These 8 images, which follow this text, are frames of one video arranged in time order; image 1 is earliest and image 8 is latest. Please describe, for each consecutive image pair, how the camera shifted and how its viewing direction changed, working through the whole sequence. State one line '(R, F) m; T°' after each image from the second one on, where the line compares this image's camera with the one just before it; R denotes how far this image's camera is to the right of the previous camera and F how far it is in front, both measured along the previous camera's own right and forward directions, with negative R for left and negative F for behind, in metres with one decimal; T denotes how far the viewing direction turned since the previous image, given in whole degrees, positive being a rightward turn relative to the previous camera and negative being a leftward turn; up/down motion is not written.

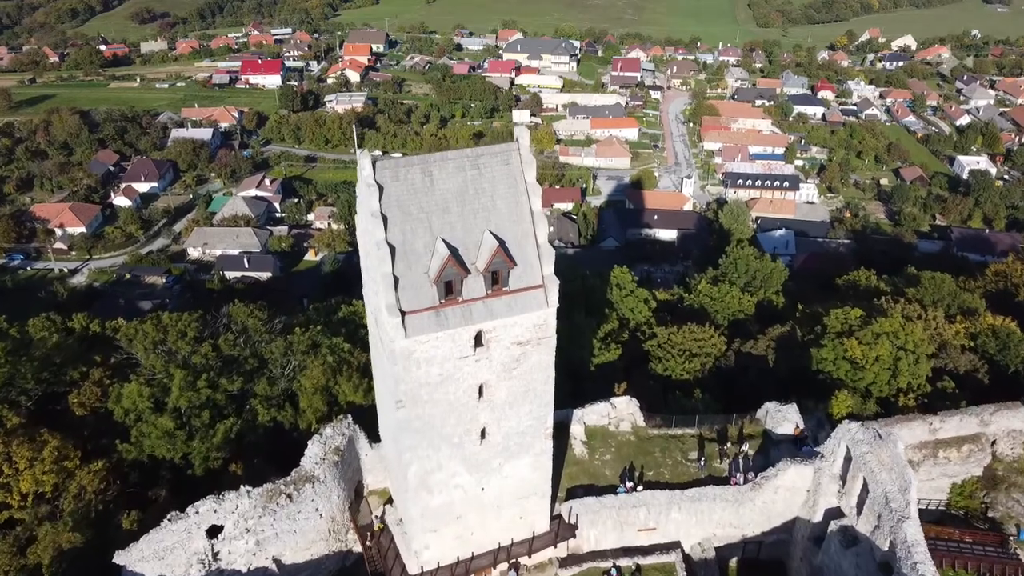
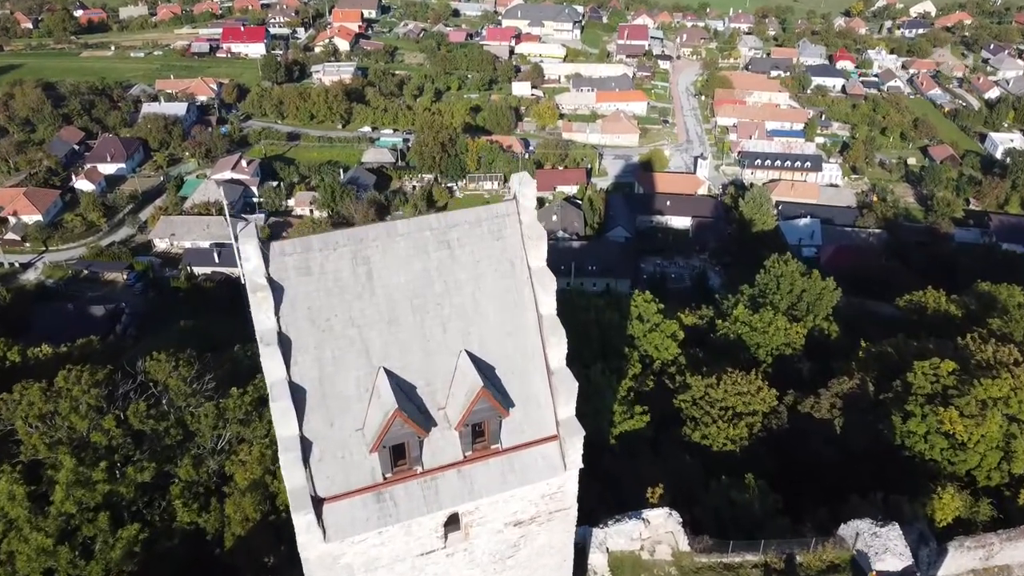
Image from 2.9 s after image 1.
(0.0, +3.3) m; 0°
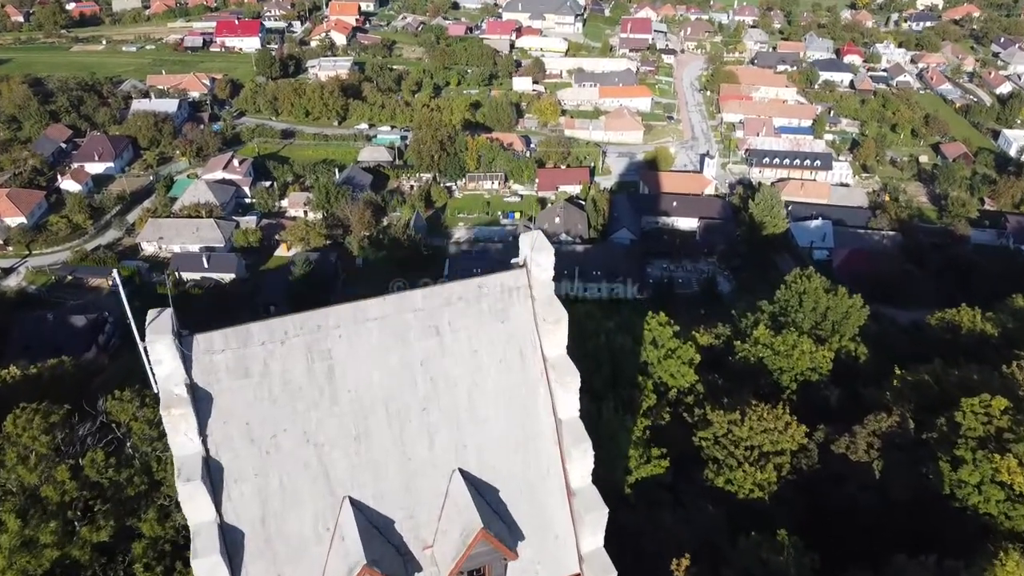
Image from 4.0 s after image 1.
(0.0, +1.2) m; 0°
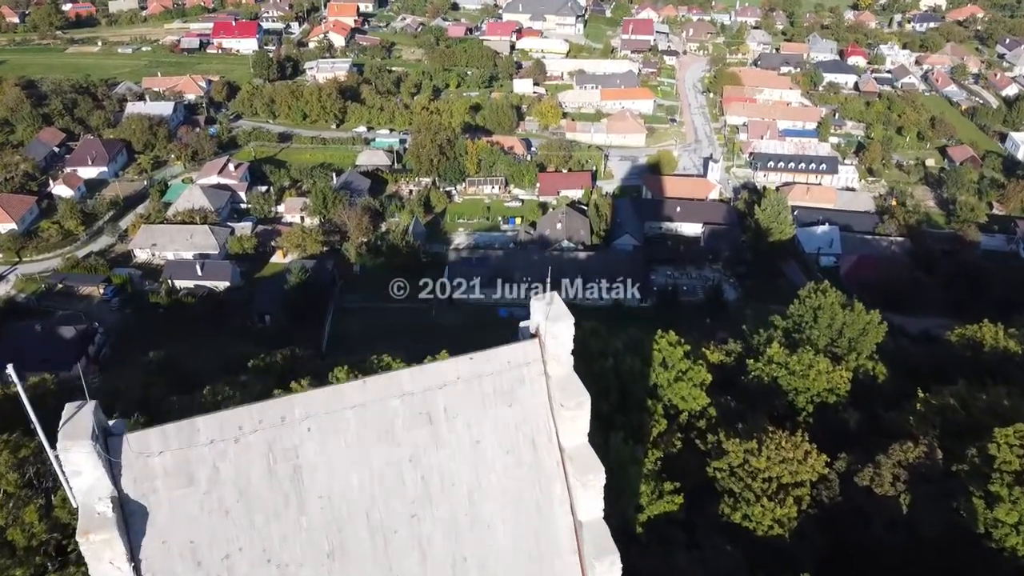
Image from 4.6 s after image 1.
(0.0, +0.7) m; 0°
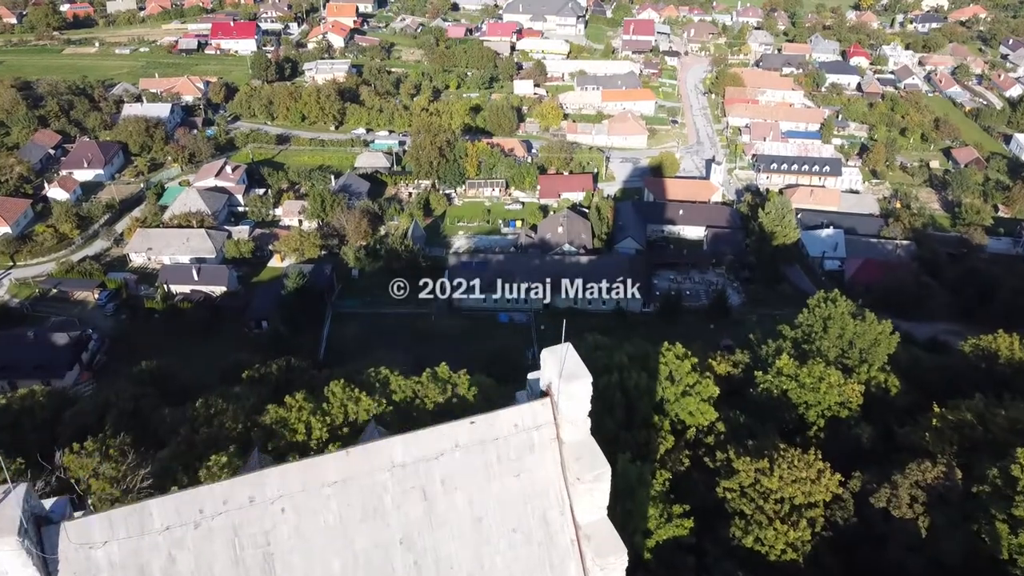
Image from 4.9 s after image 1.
(0.0, +0.4) m; 0°
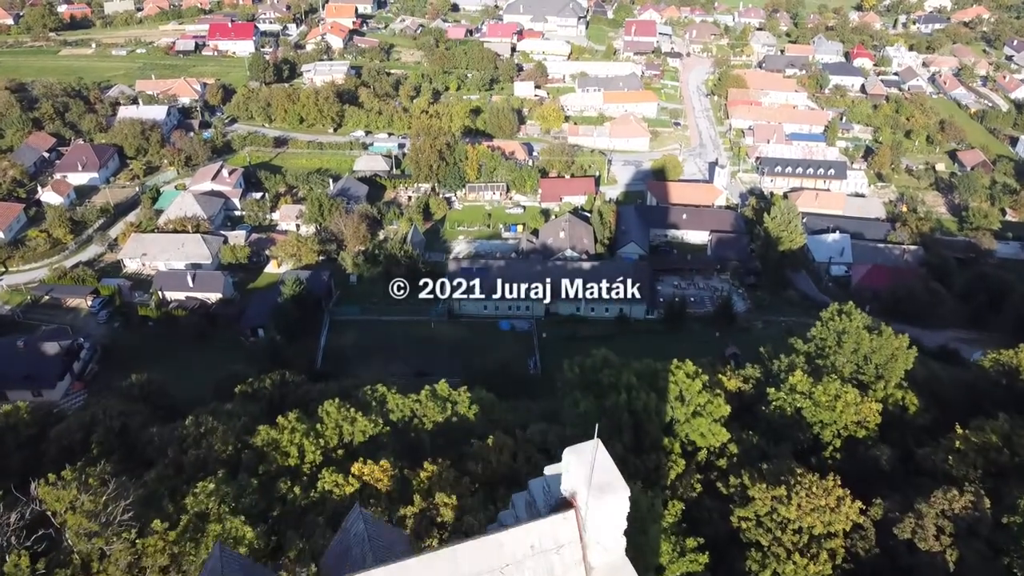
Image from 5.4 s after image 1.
(0.0, +0.5) m; 0°
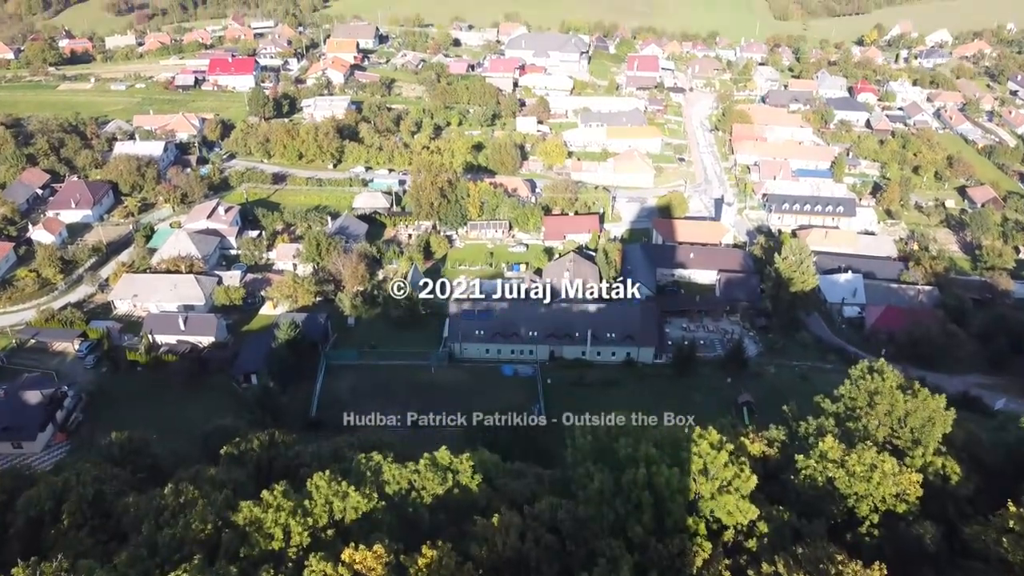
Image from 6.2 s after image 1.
(-0.1, +1.0) m; 0°
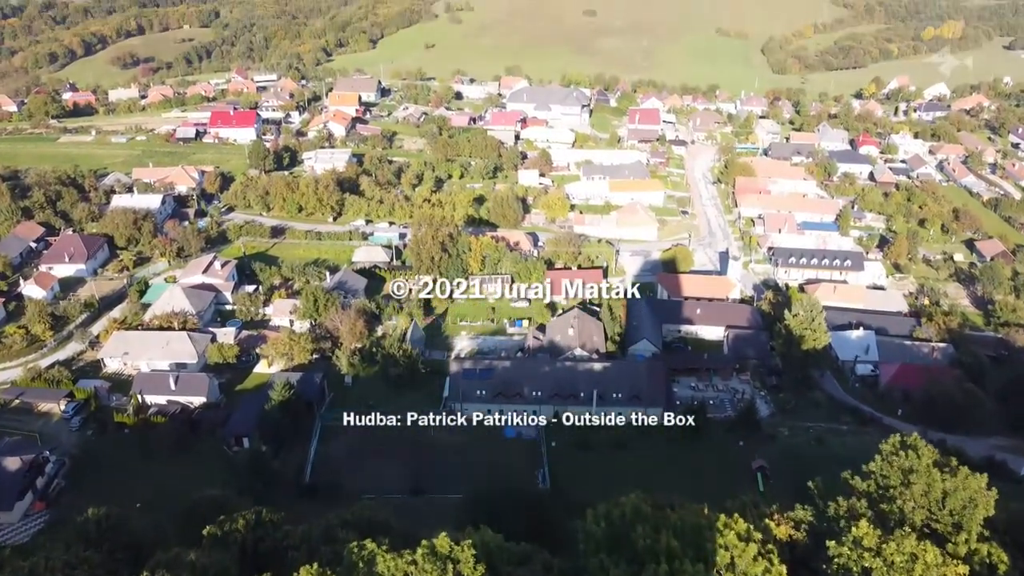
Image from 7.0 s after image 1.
(-0.1, +0.8) m; 0°
